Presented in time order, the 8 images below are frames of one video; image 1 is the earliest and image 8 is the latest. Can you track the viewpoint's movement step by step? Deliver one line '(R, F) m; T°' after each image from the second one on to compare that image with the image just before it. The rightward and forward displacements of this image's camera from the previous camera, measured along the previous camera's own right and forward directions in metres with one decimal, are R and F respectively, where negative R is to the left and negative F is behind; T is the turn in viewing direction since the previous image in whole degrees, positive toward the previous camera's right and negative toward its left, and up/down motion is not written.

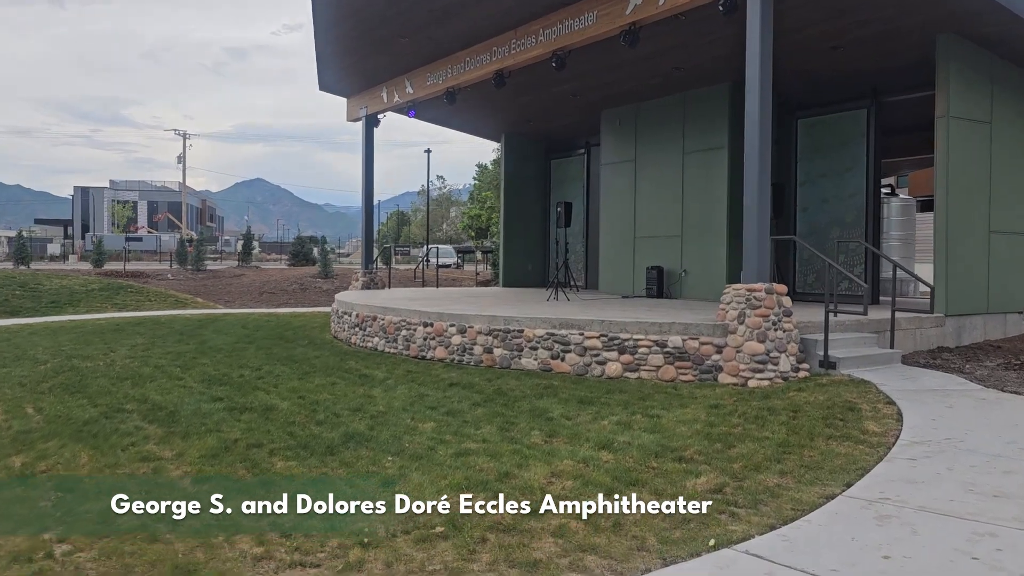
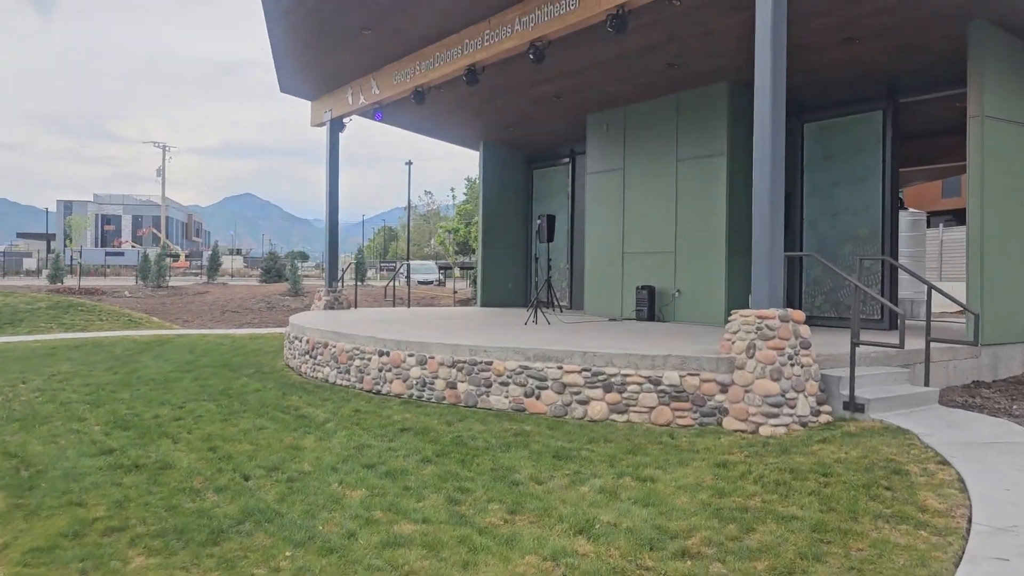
(+0.2, +1.1) m; +1°
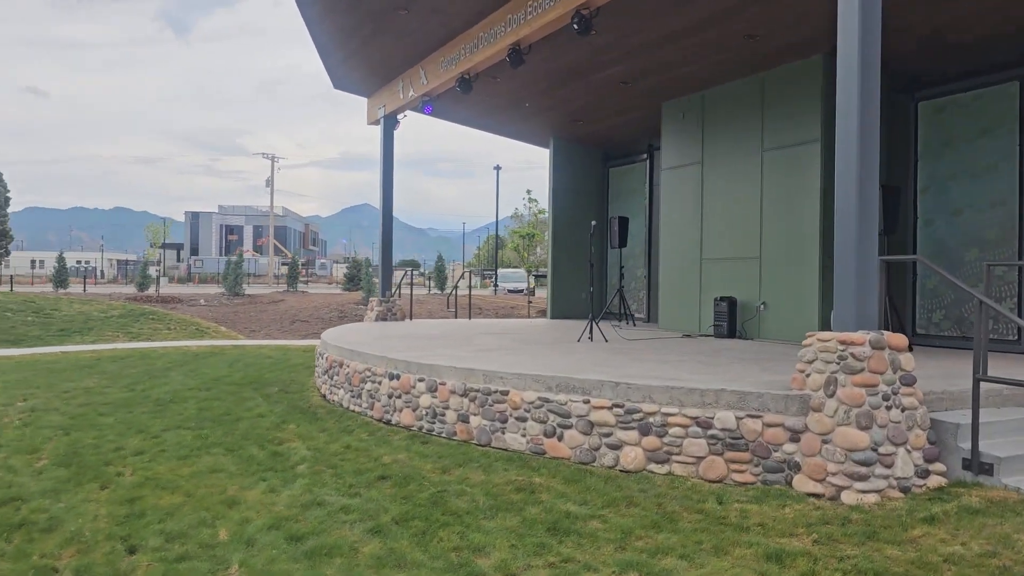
(+0.5, +1.2) m; -7°
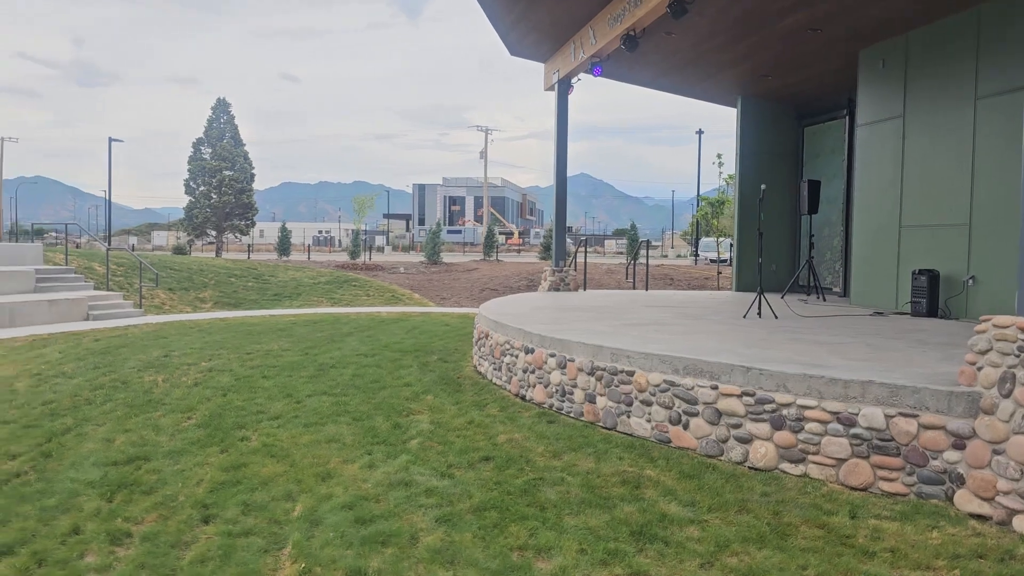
(+0.5, +0.4) m; -15°
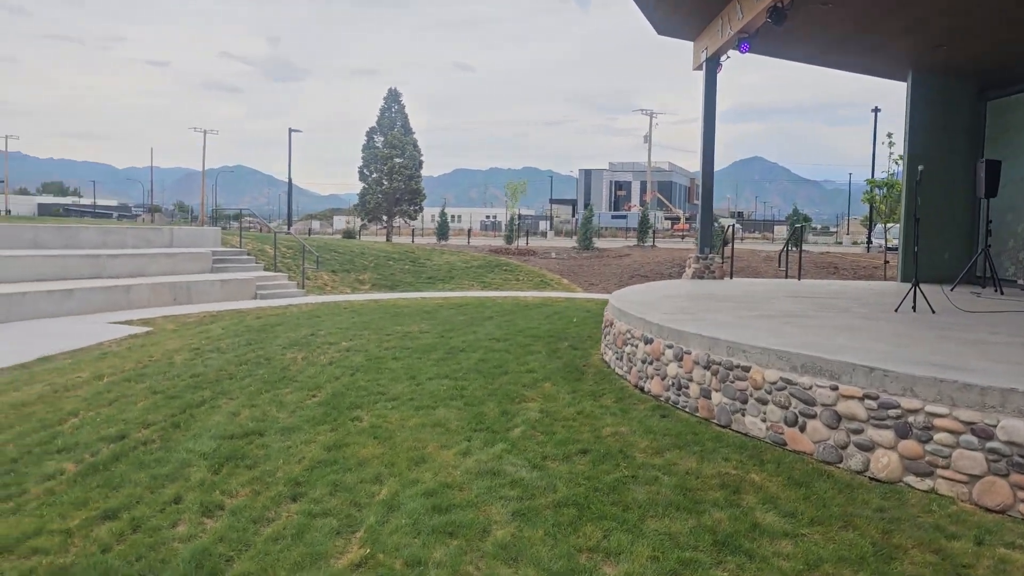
(+0.3, +0.2) m; -11°
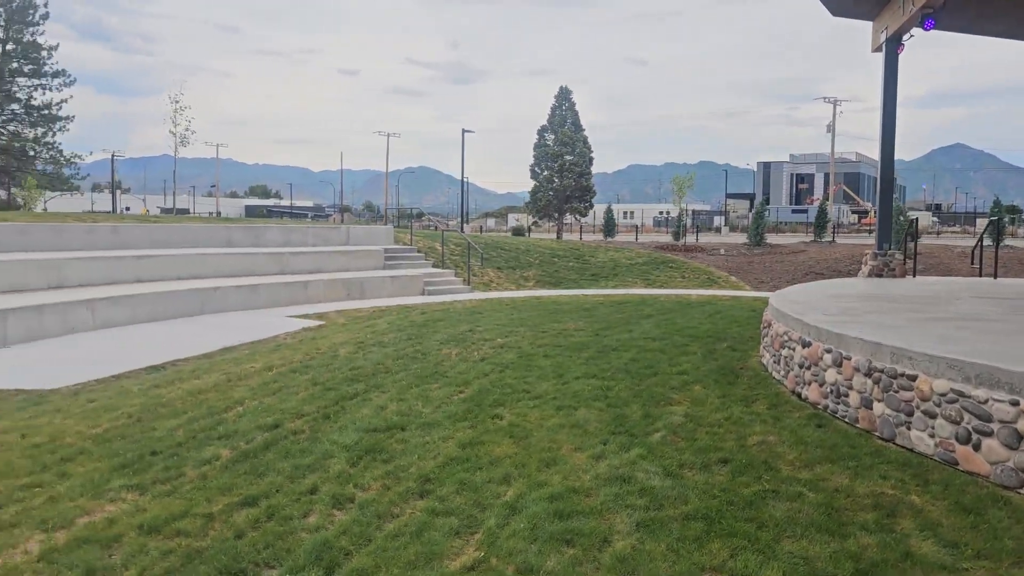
(+0.2, +0.1) m; -12°
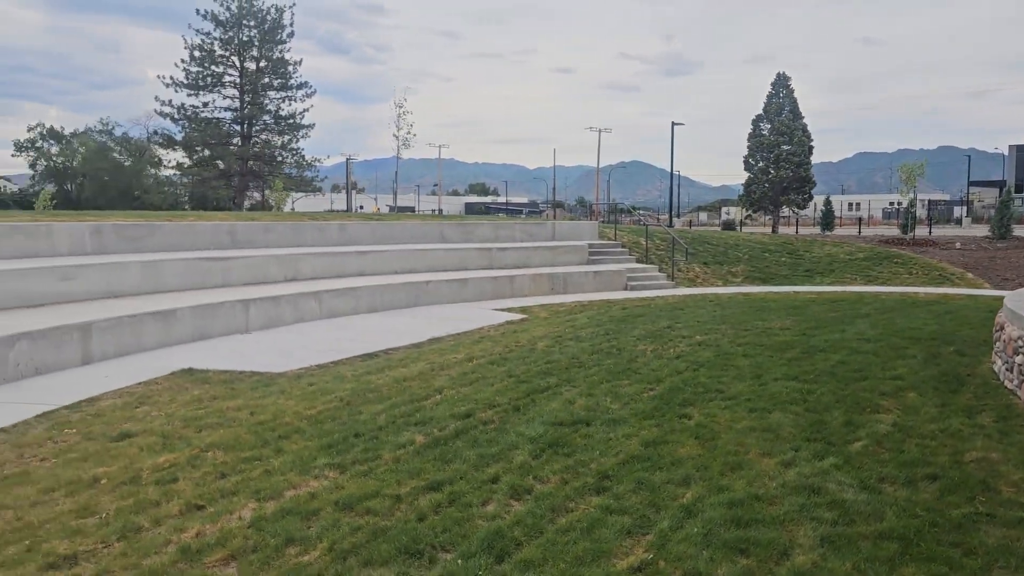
(+0.1, 0.0) m; -14°
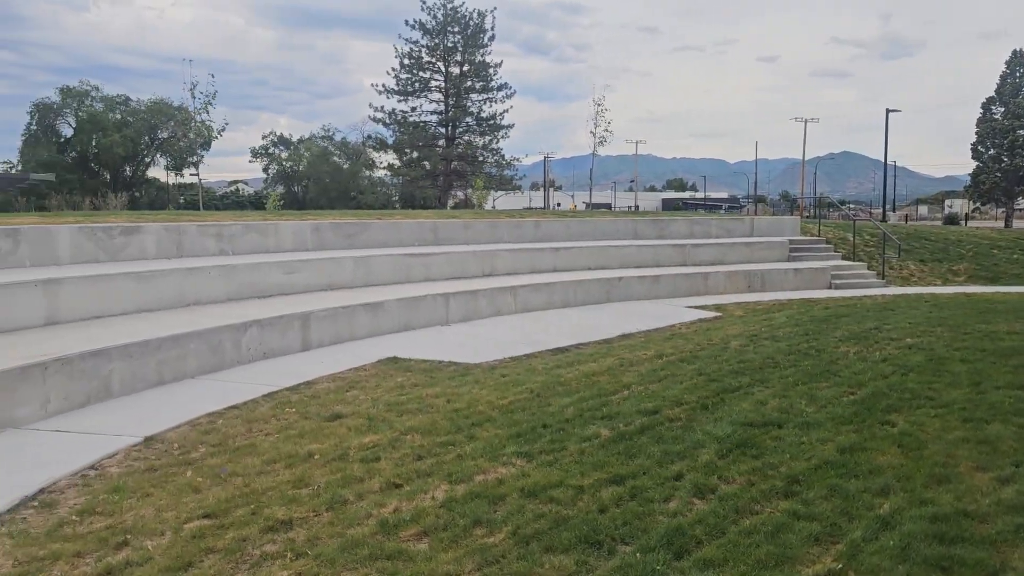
(0.0, 0.0) m; -13°
